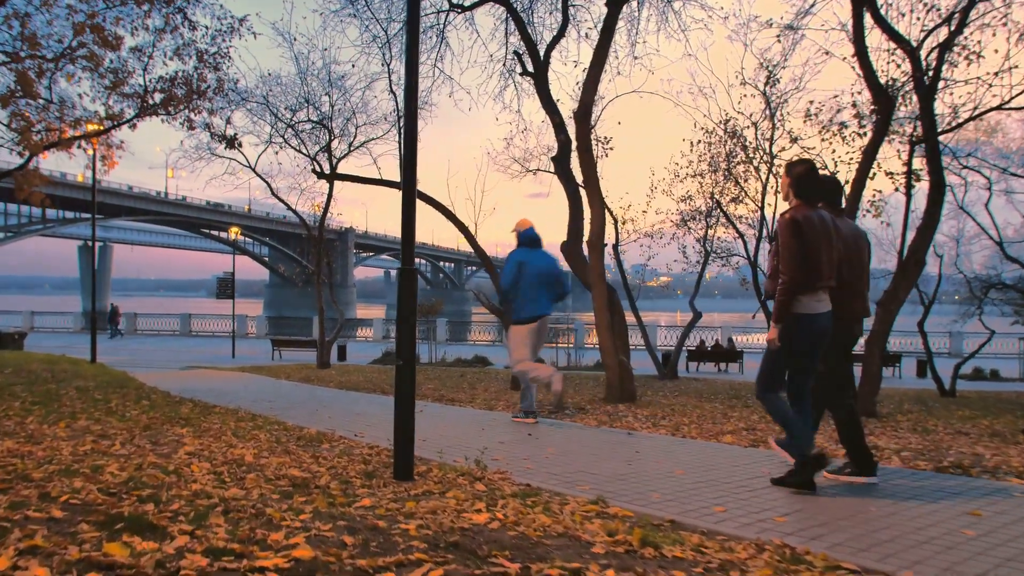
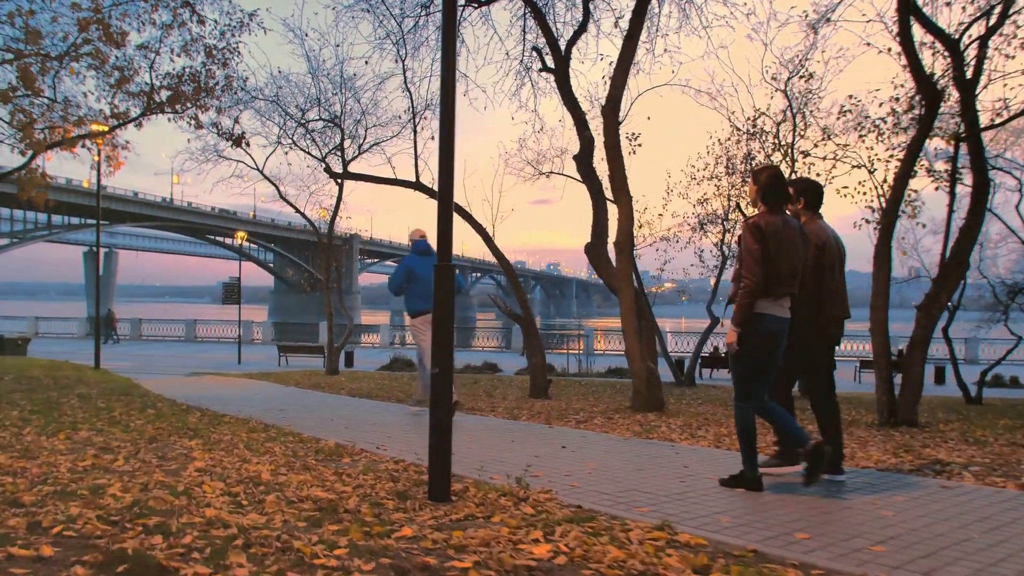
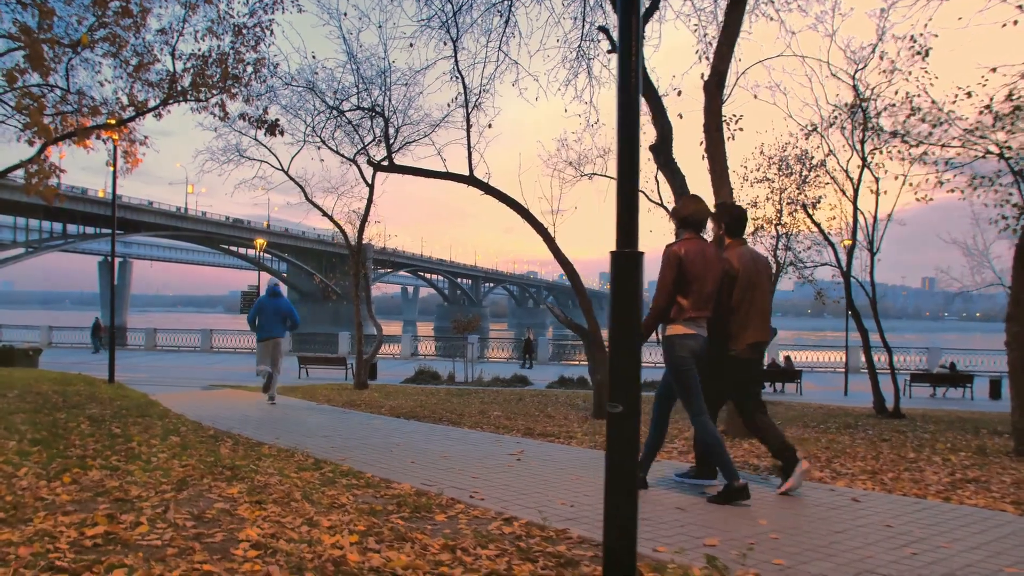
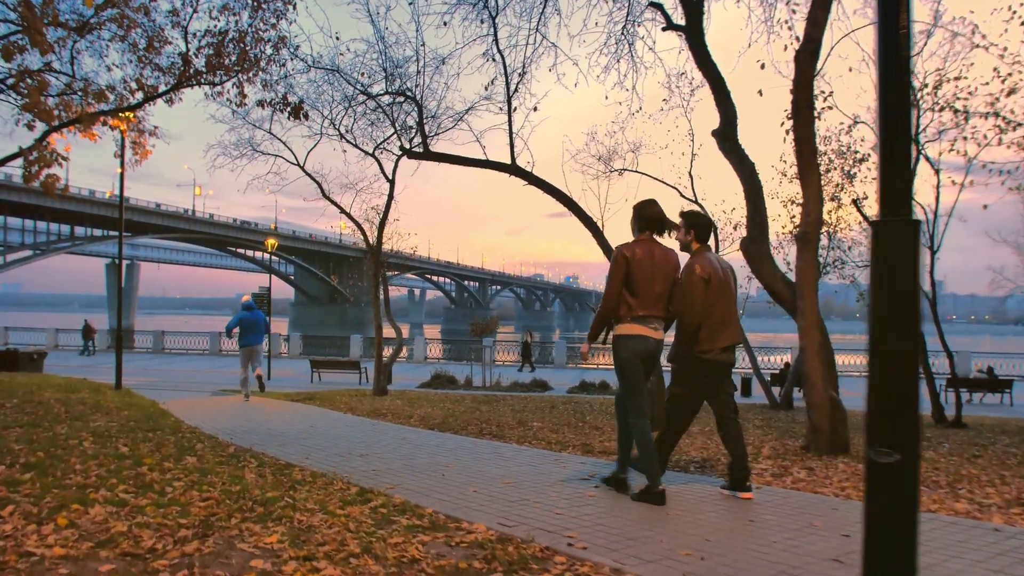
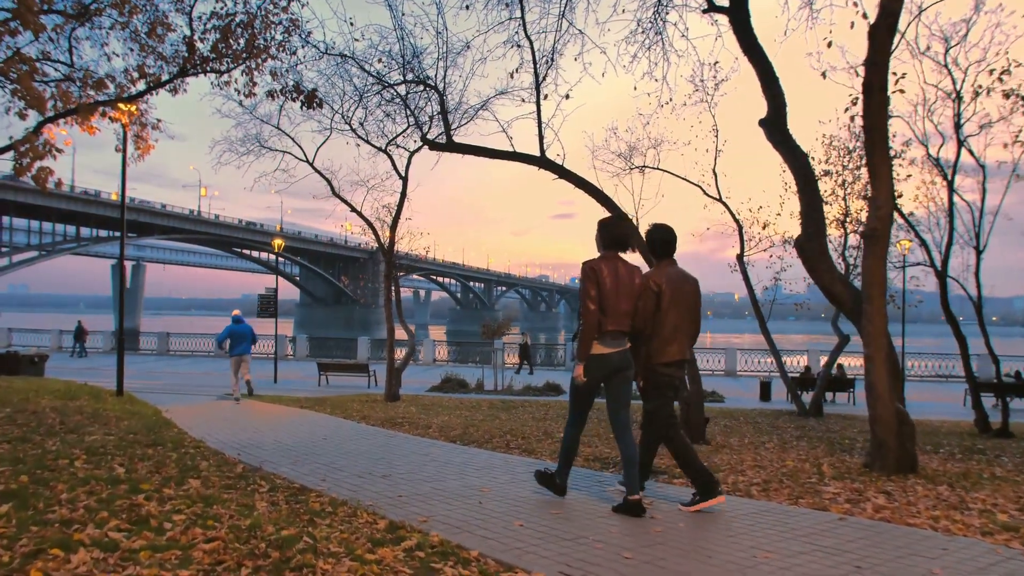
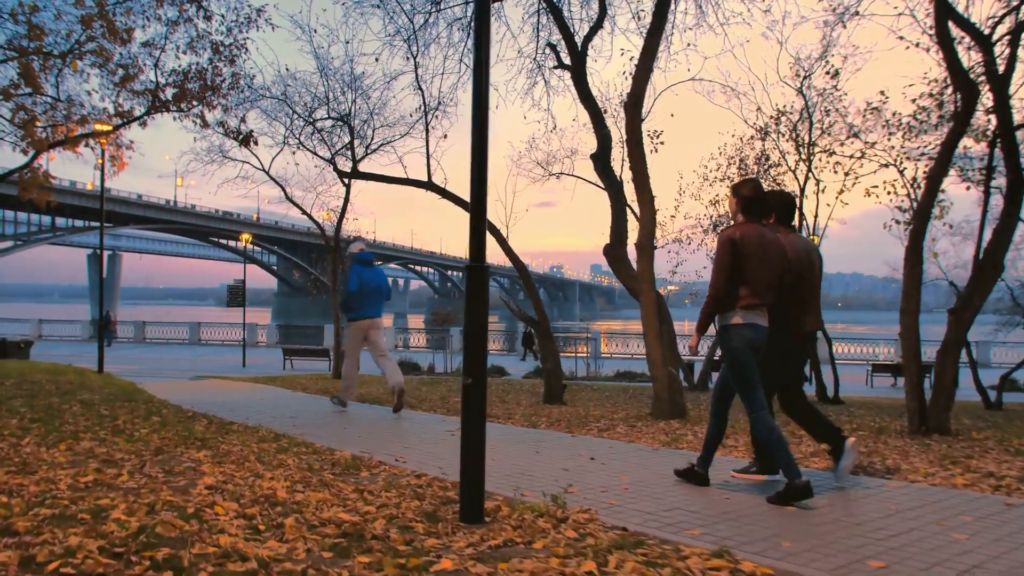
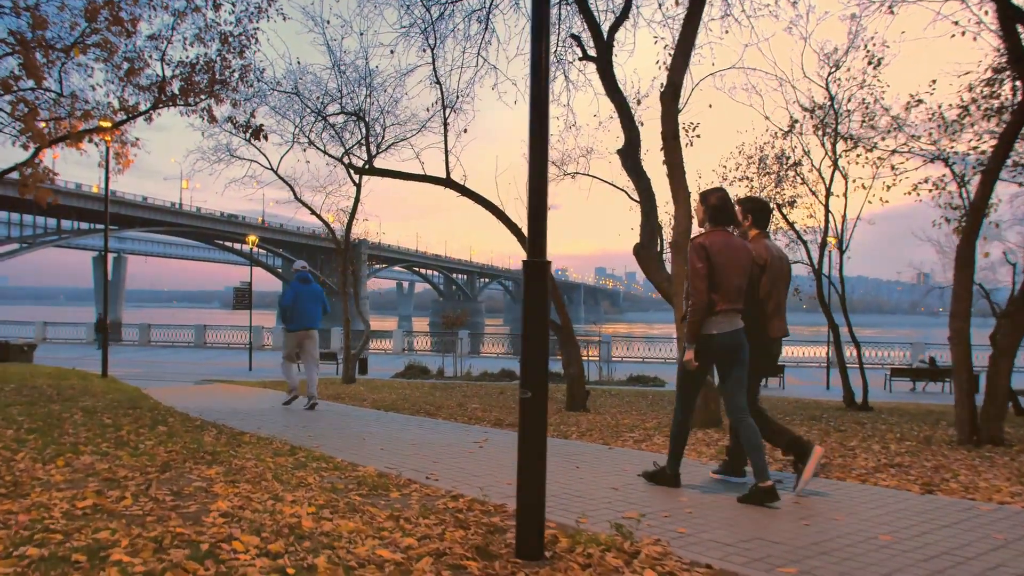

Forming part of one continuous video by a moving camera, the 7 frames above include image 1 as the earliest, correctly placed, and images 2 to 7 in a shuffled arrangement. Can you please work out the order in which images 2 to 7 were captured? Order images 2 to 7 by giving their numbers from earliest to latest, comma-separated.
2, 6, 7, 3, 4, 5
